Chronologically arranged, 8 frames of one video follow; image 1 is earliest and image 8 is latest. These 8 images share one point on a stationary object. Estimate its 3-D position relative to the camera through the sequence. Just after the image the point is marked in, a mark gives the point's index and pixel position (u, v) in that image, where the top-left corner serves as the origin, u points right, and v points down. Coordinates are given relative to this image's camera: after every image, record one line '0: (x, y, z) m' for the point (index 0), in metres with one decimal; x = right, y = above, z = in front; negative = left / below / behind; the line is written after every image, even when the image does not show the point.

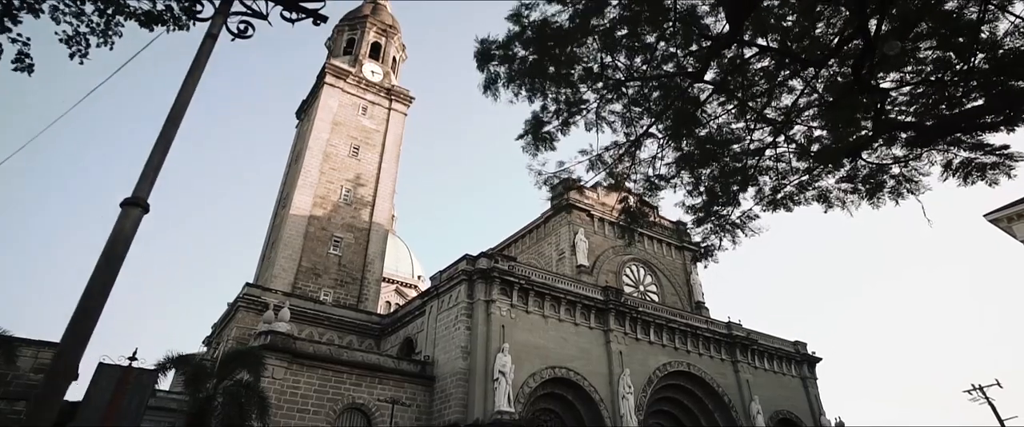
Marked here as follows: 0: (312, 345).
0: (-6.9, -4.6, +19.1) m
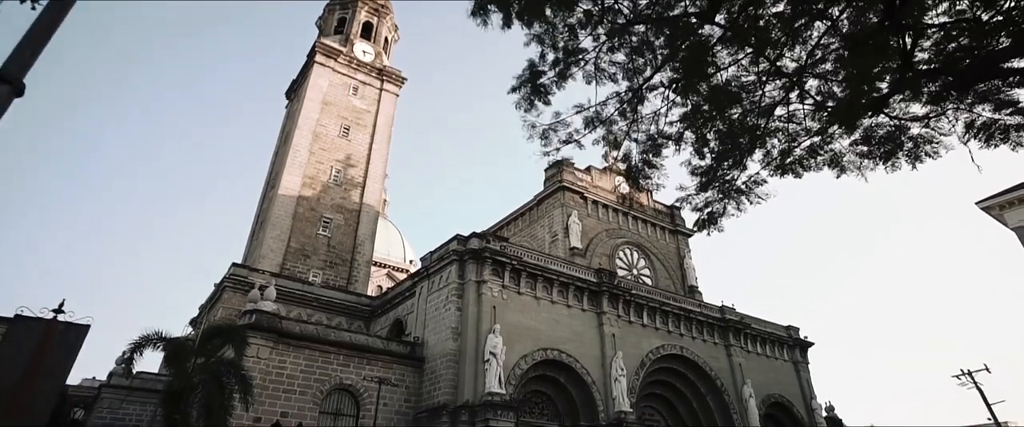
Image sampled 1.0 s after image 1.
0: (-7.2, -3.8, +18.7) m
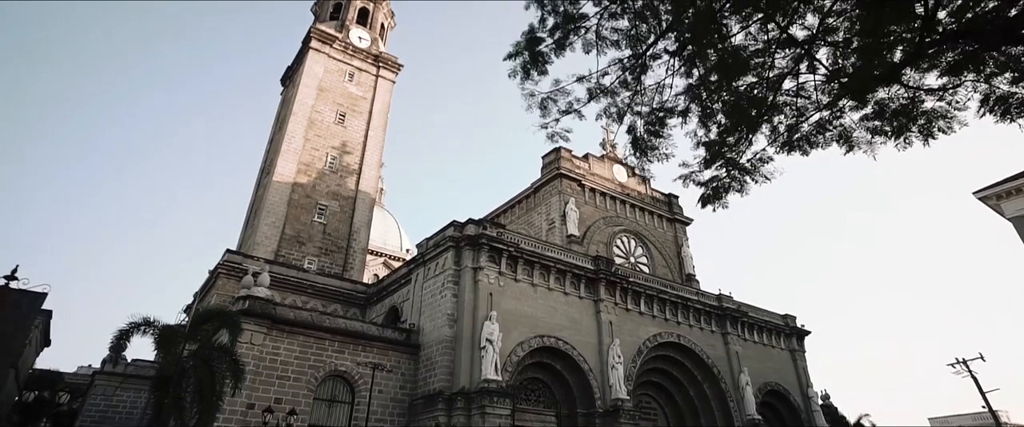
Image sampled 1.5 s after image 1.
0: (-7.3, -3.2, +18.5) m
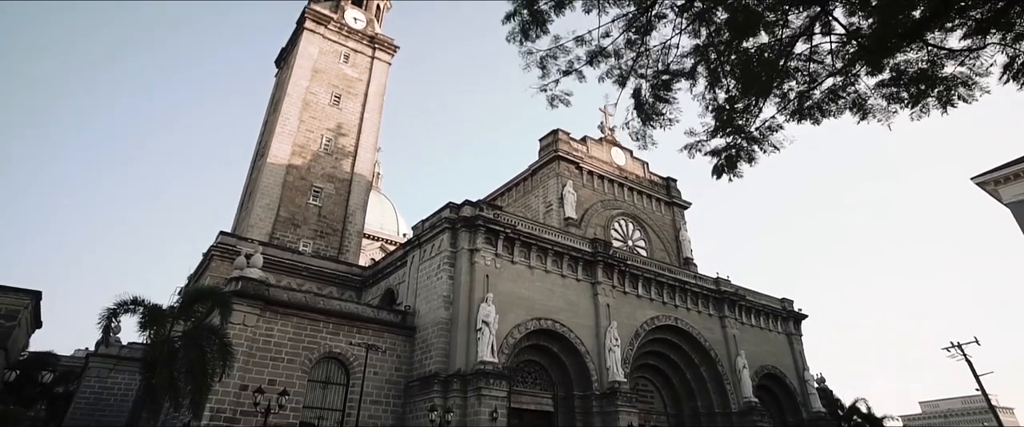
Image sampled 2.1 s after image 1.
0: (-7.5, -2.6, +18.2) m
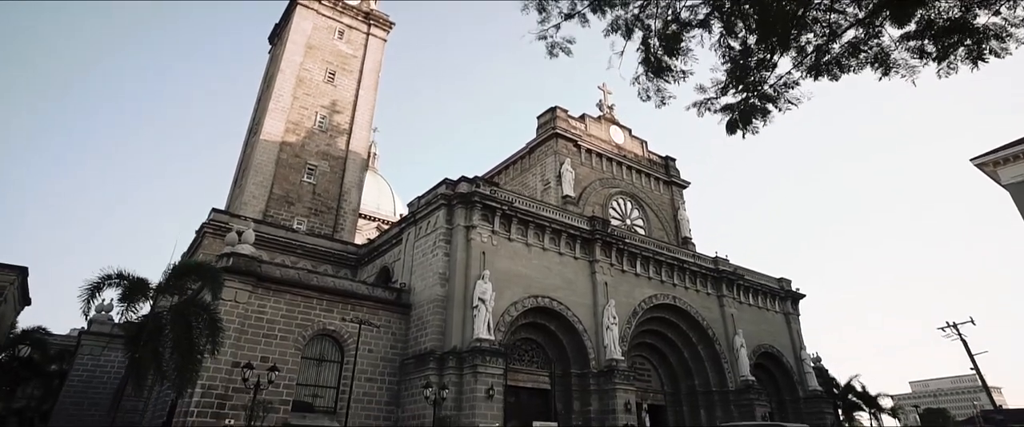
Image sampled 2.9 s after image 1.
0: (-7.6, -1.8, +17.9) m
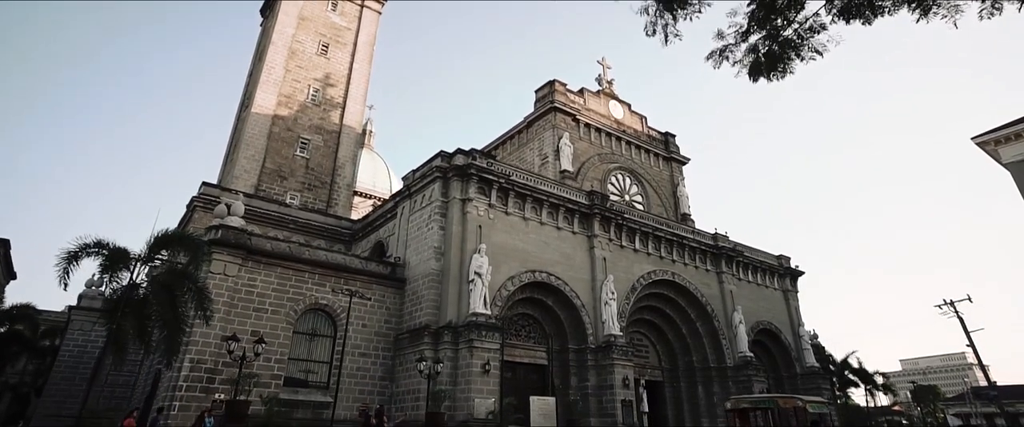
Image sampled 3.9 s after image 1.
0: (-7.7, -0.9, +17.4) m
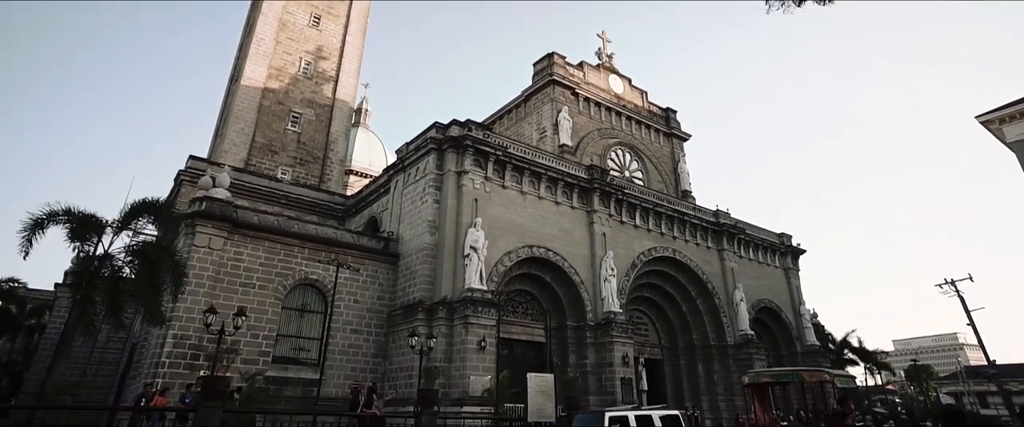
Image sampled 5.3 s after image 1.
0: (-7.7, 0.0, +16.7) m
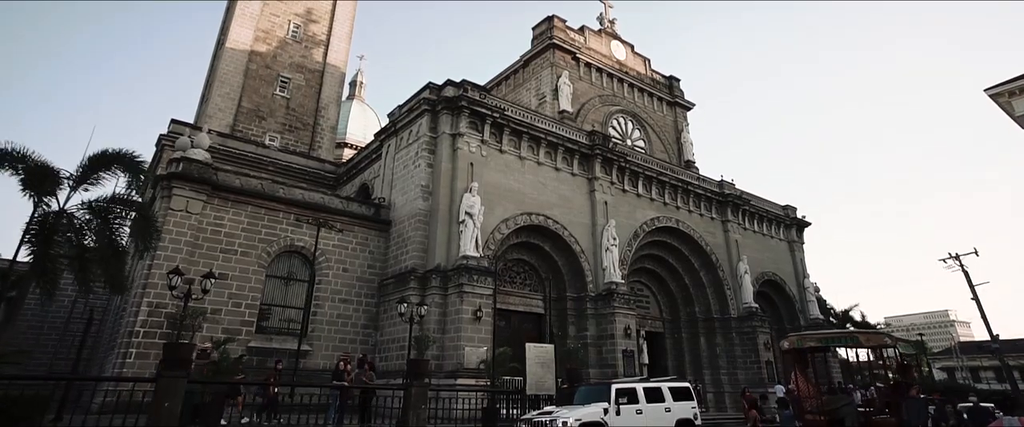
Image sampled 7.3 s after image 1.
0: (-7.8, +1.0, +15.7) m
